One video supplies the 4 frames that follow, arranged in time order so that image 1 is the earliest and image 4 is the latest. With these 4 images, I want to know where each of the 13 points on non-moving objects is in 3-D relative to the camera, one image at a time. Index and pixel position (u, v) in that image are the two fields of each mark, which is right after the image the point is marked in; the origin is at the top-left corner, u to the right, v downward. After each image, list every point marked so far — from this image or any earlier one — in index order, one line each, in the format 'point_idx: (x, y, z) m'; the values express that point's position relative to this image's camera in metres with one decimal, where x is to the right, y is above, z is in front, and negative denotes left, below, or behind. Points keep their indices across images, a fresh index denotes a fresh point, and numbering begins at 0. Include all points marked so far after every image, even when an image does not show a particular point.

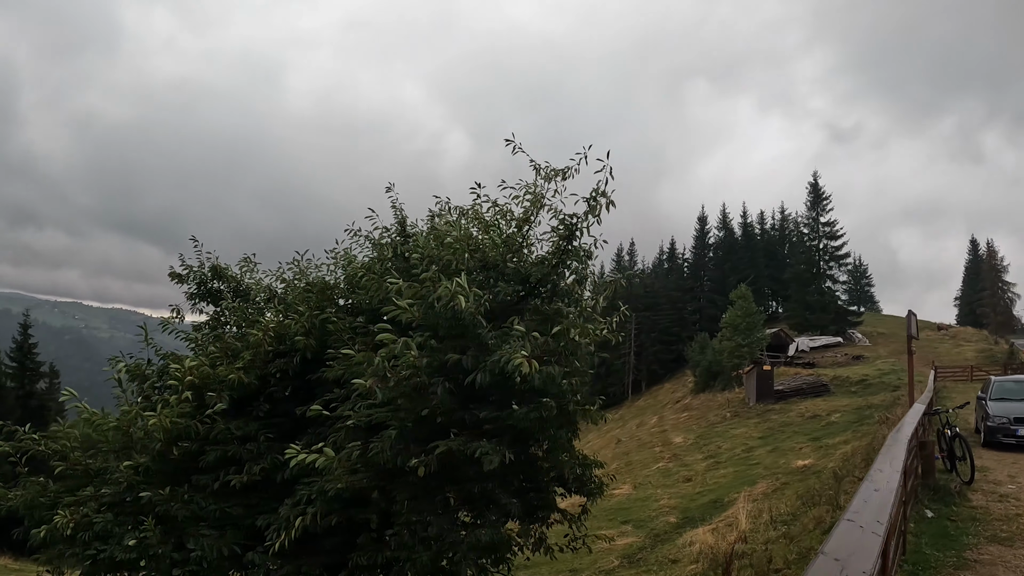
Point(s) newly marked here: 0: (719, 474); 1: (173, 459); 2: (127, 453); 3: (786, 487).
0: (+6.5, -5.9, +17.3) m
1: (-4.3, -2.2, +7.0) m
2: (-5.1, -2.2, +7.3) m
3: (+7.1, -5.1, +14.2) m
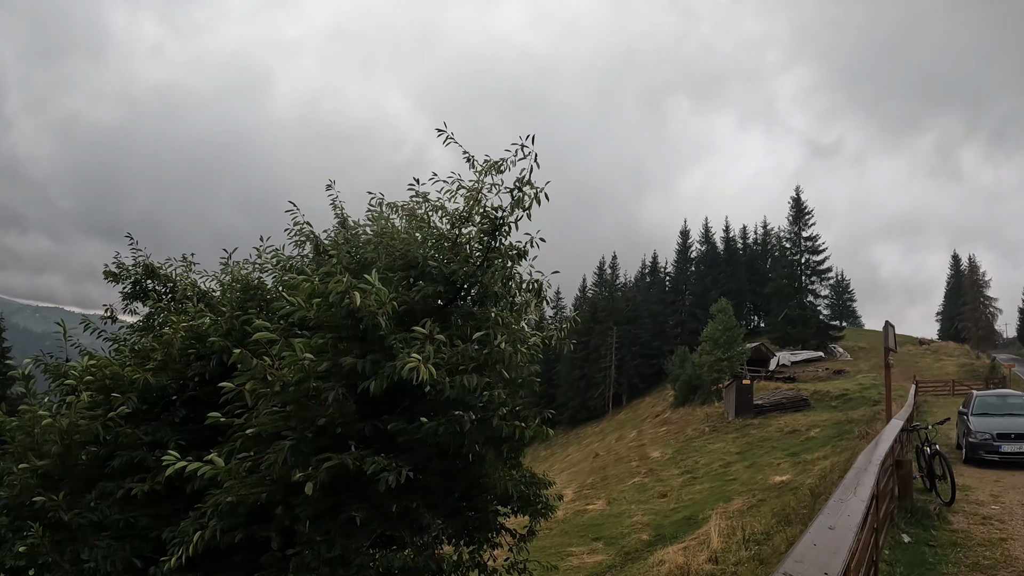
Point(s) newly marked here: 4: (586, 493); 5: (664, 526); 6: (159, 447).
0: (+5.6, -6.2, +16.7) m
1: (-5.0, -2.1, +6.3) m
2: (-5.8, -2.1, +6.5) m
3: (+6.3, -5.4, +13.6) m
4: (+2.7, -7.5, +20.0) m
5: (+4.0, -6.2, +14.2) m
6: (-3.9, -1.8, +6.1) m
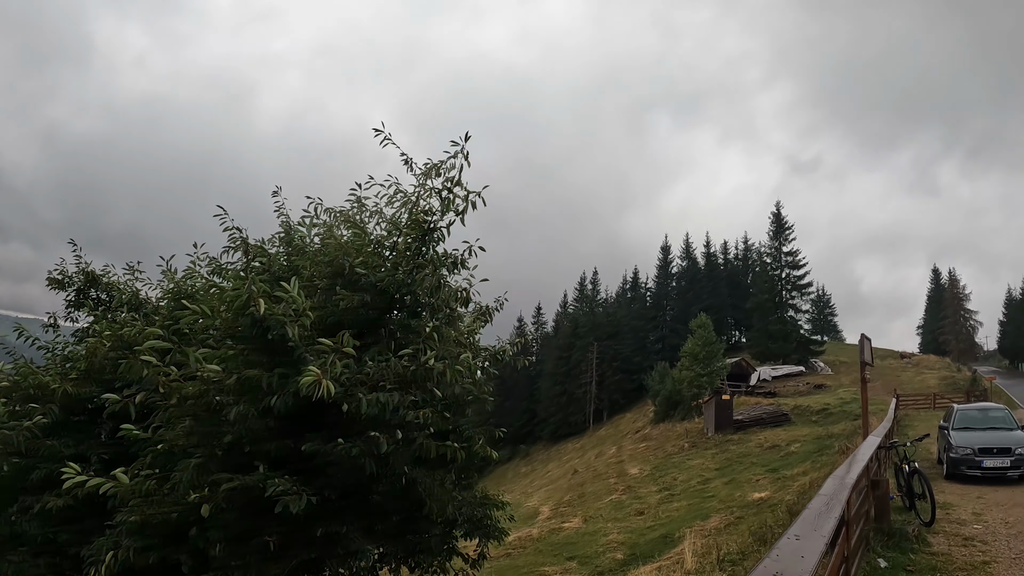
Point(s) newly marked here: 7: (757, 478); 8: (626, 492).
0: (+4.8, -6.5, +16.2) m
1: (-5.5, -2.0, +5.6) m
2: (-6.3, -2.0, +5.9) m
3: (+5.5, -5.6, +13.2) m
4: (+1.8, -7.9, +19.4) m
5: (+3.2, -6.4, +13.6) m
6: (-4.4, -1.7, +5.4) m
7: (+7.7, -5.9, +17.0) m
8: (+4.0, -7.2, +19.2) m
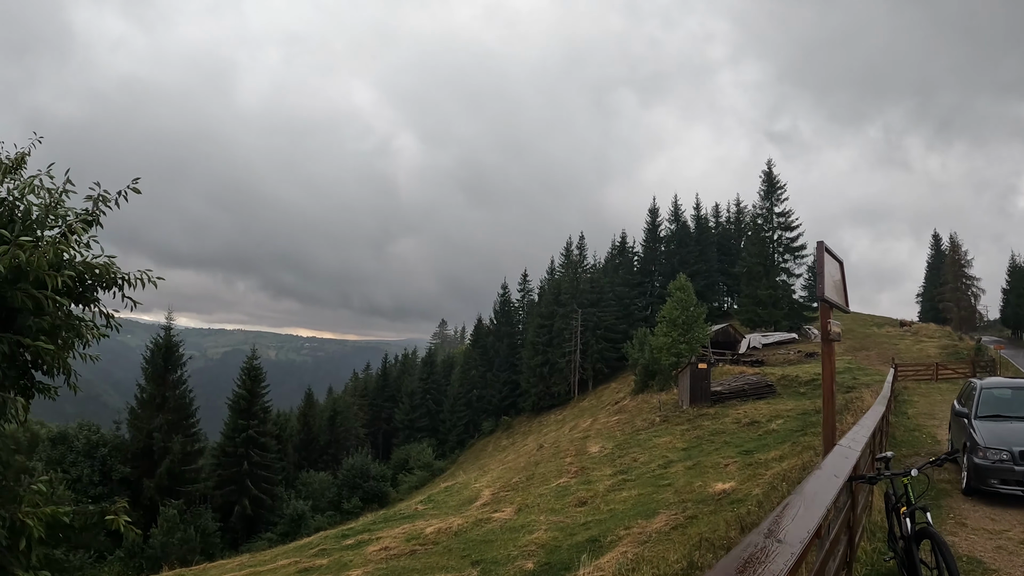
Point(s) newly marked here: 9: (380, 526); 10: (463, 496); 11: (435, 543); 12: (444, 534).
0: (+2.6, -5.1, +13.4) m
1: (-7.8, -1.2, +2.7) m
2: (-8.5, -1.2, +3.0) m
3: (+3.4, -4.4, +10.3) m
4: (-0.3, -6.4, +16.7) m
5: (+1.0, -5.2, +10.9) m
6: (-6.6, -1.0, +2.5) m
7: (+5.5, -4.5, +14.2) m
8: (+1.9, -5.6, +16.5) m
9: (-3.8, -6.9, +15.8) m
10: (-1.7, -7.1, +18.6) m
11: (-1.7, -6.0, +12.9) m
12: (-1.7, -6.1, +13.5) m
